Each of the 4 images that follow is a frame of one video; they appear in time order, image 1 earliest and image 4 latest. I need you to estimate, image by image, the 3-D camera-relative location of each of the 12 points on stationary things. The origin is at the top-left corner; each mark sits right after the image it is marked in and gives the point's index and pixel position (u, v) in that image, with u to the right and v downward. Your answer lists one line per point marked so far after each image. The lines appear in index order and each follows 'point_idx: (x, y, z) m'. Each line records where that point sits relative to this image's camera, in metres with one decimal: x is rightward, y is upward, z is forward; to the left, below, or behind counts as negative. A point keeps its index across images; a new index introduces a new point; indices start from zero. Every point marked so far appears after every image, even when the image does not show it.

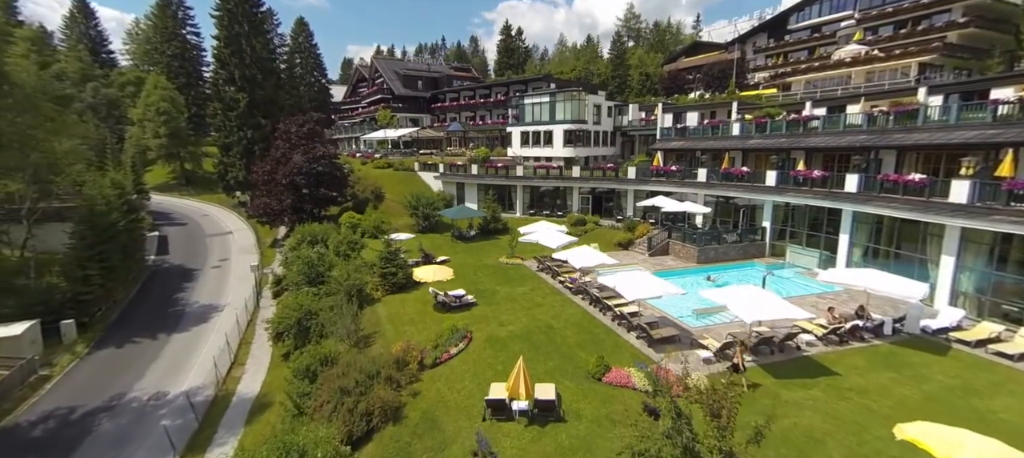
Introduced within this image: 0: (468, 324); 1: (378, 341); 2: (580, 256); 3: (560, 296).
0: (-1.5, -3.4, +16.4) m
1: (-4.7, -3.9, +16.1) m
2: (+2.8, -1.1, +19.1) m
3: (+2.0, -2.8, +19.3) m
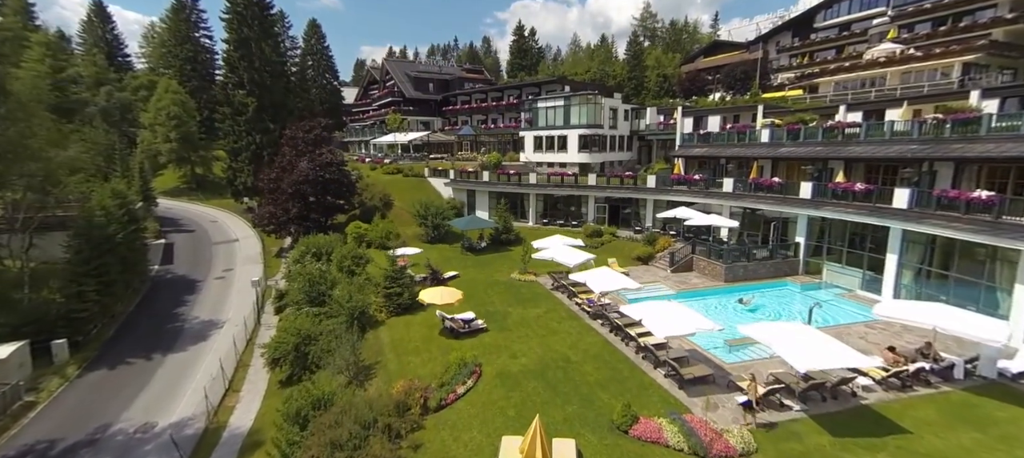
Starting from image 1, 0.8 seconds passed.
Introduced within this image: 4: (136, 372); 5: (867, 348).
0: (-1.1, -4.1, +15.0) m
1: (-4.2, -4.6, +14.7) m
2: (+3.3, -1.9, +17.6) m
3: (+2.5, -3.5, +17.8) m
4: (-15.3, -5.8, +18.9) m
5: (+11.1, -3.7, +14.5) m
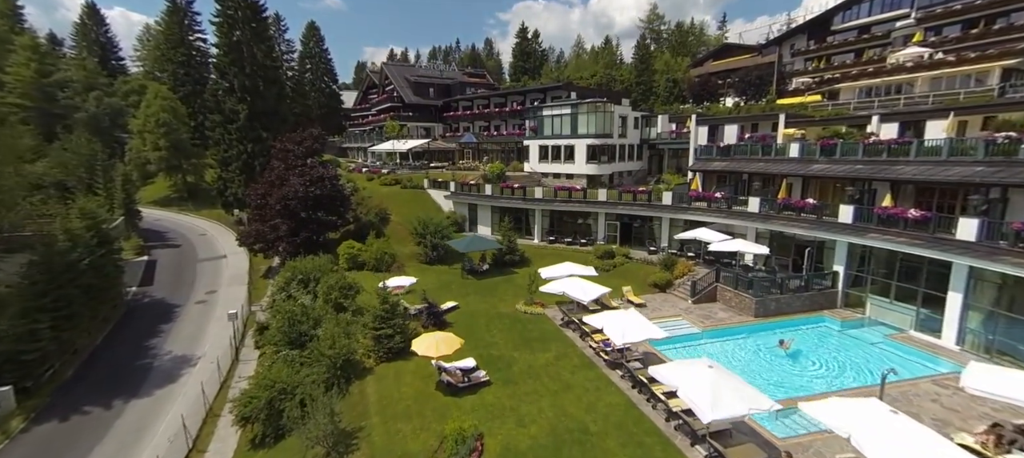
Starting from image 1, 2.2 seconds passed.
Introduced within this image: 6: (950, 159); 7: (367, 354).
0: (-0.9, -5.3, +12.7) m
1: (-4.0, -5.8, +12.4) m
2: (+3.5, -3.1, +15.2) m
3: (+2.7, -4.7, +15.4) m
4: (-15.1, -7.0, +16.6) m
5: (+11.3, -4.9, +12.1) m
6: (+16.8, +2.7, +17.8) m
7: (-5.2, -4.5, +16.7) m
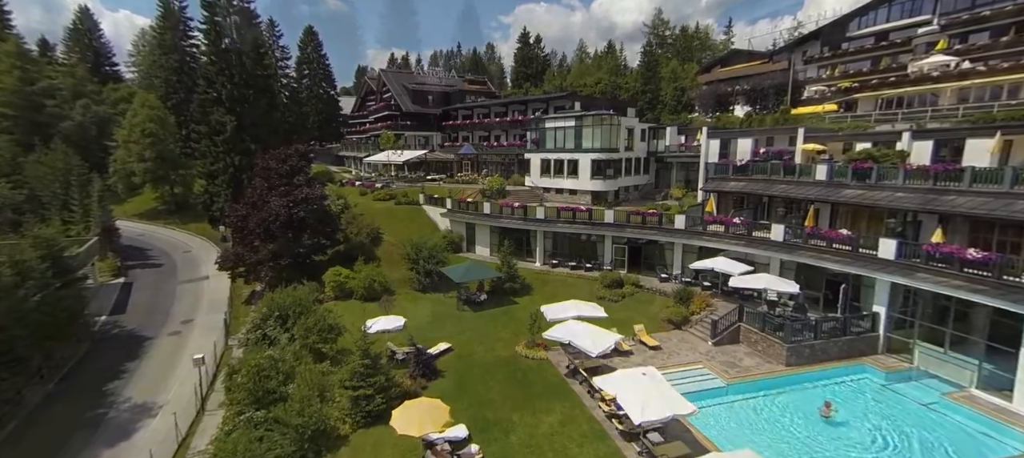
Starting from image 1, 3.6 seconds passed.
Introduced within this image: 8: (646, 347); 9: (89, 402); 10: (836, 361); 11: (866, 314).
0: (-1.0, -6.6, +10.4) m
1: (-4.1, -7.2, +10.1) m
2: (+3.5, -4.5, +13.0) m
3: (+2.7, -6.1, +13.1) m
4: (-15.2, -8.4, +14.4) m
5: (+11.2, -6.2, +9.8) m
6: (+16.7, +1.3, +15.6) m
7: (-5.2, -5.9, +14.4) m
8: (+5.5, -4.9, +19.2) m
9: (-17.5, -7.2, +19.3) m
10: (+12.5, -5.1, +18.0) m
11: (+14.1, -3.4, +18.5) m
